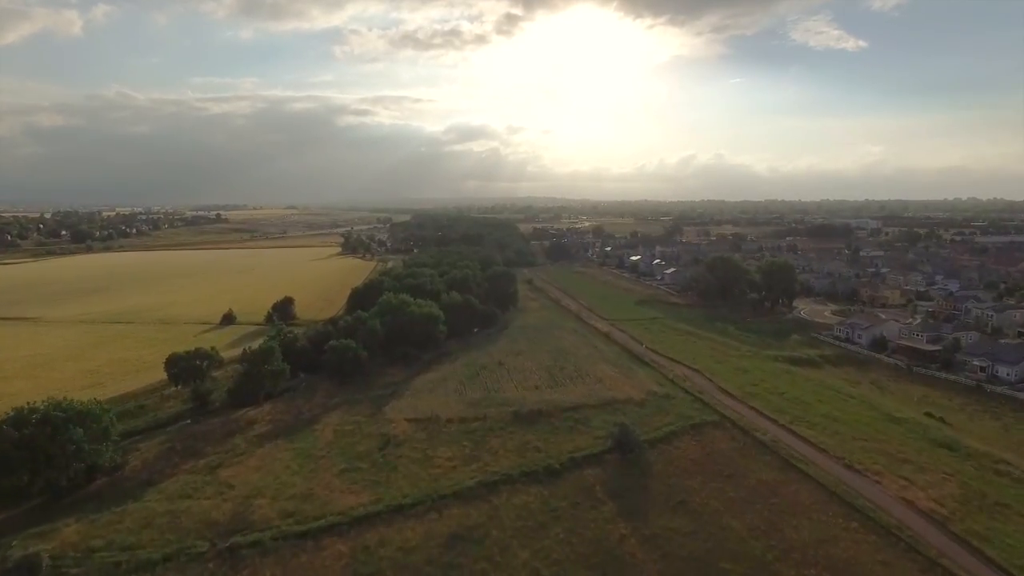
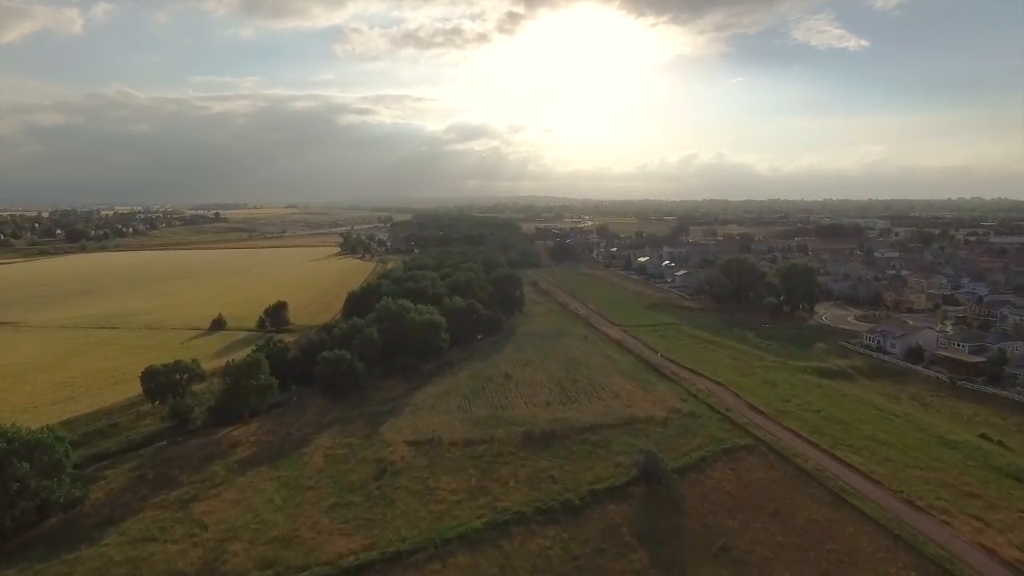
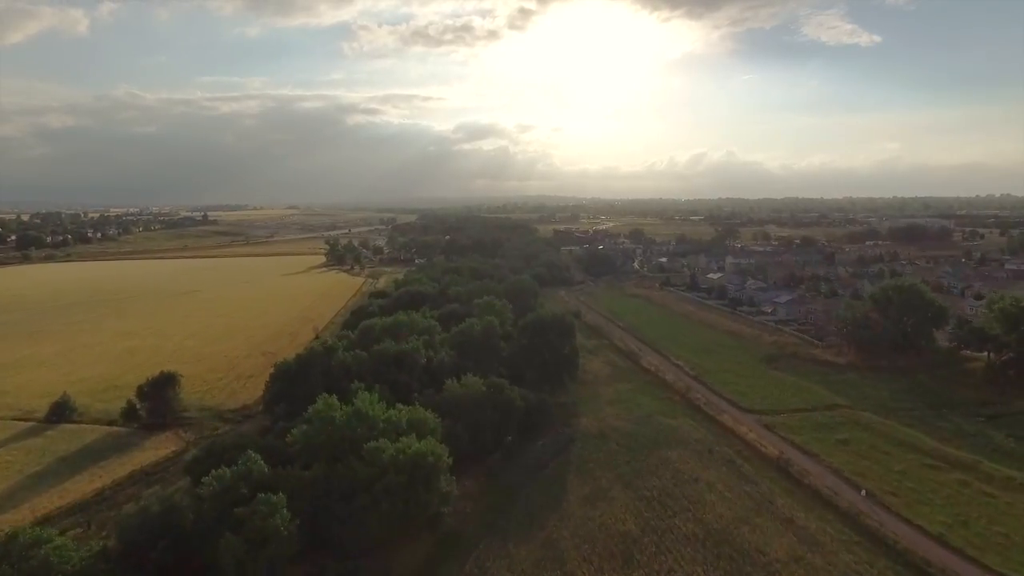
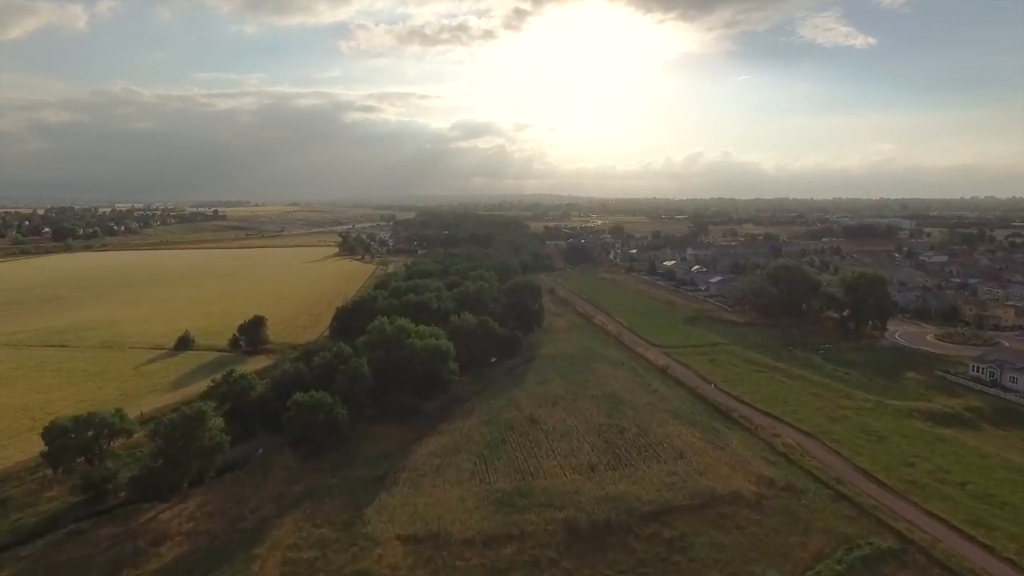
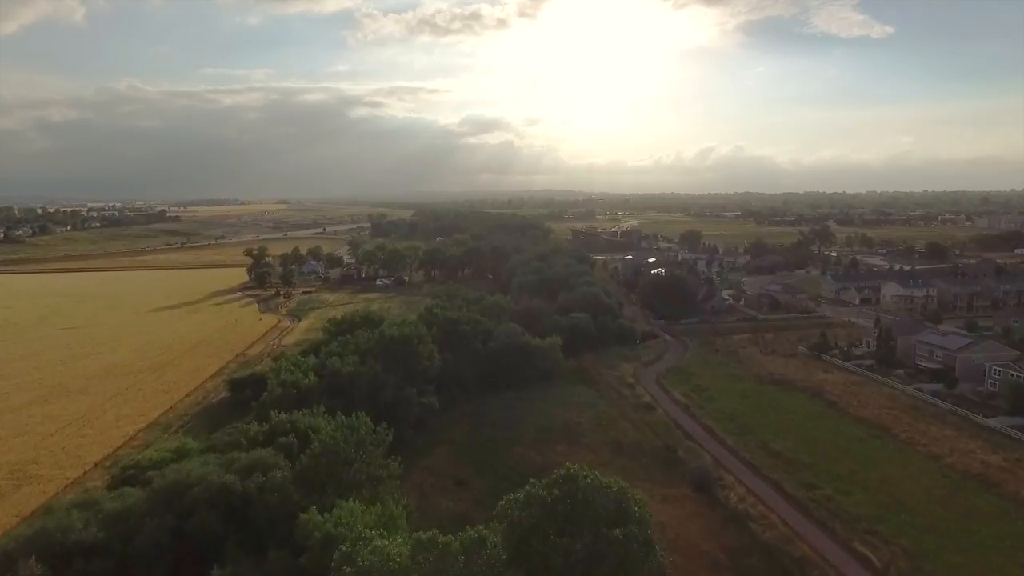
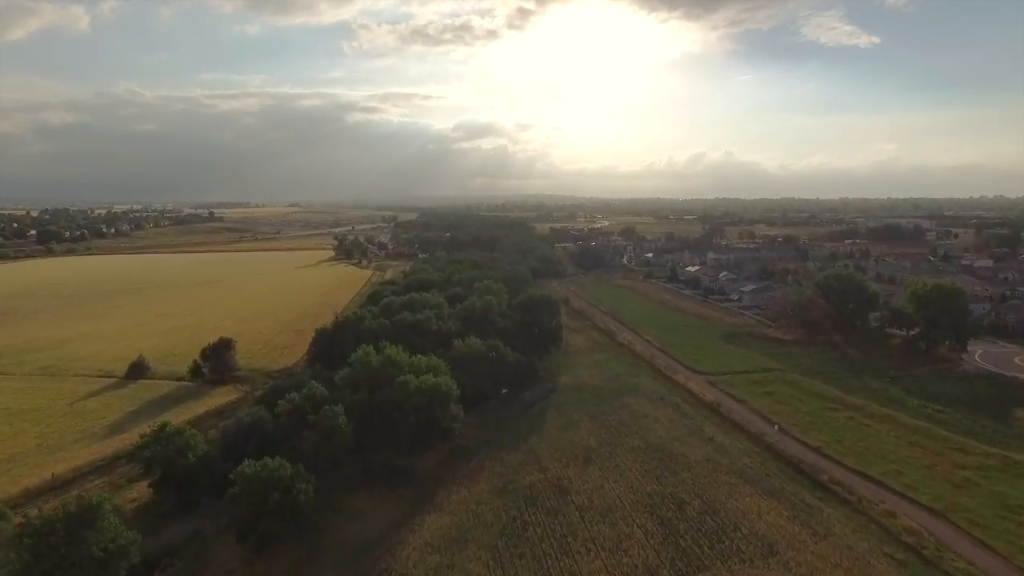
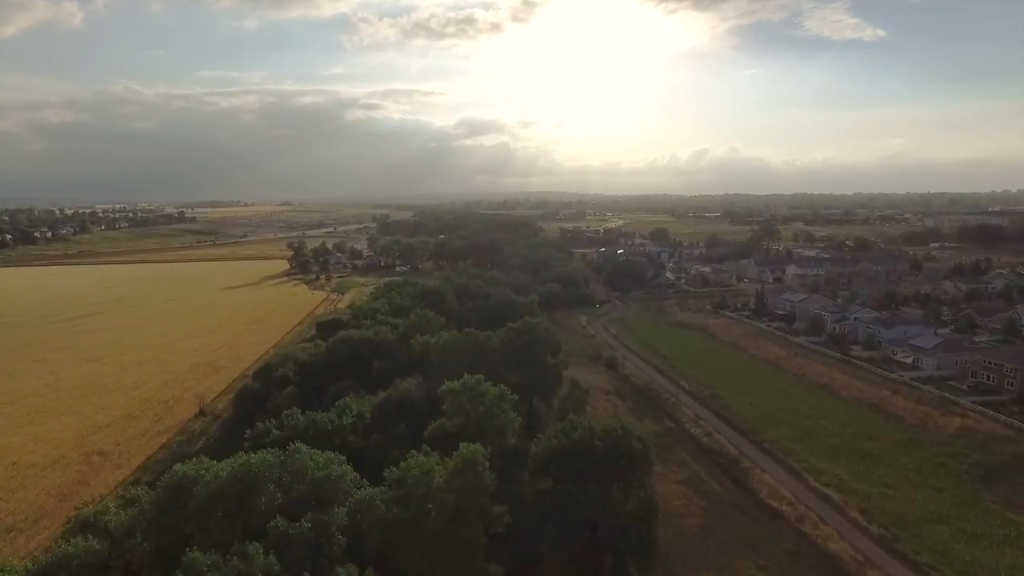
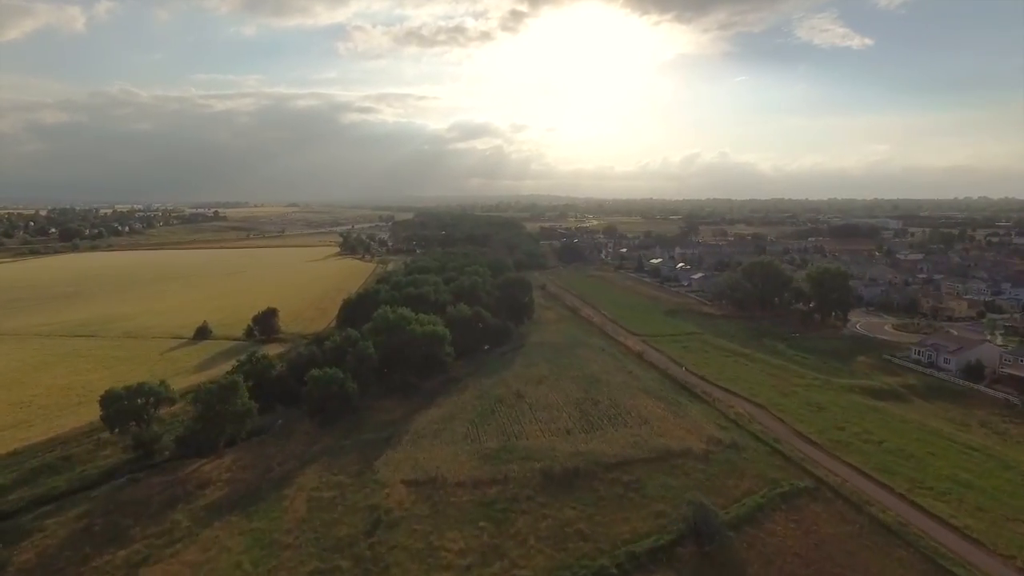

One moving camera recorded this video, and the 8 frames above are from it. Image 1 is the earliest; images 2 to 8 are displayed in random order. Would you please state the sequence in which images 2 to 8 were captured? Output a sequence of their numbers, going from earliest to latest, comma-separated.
2, 8, 4, 6, 3, 7, 5
